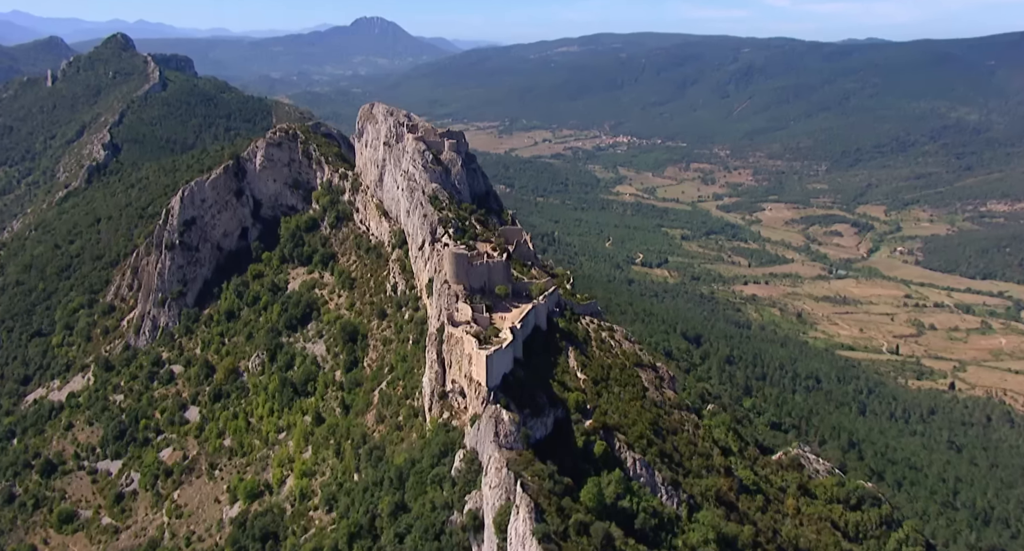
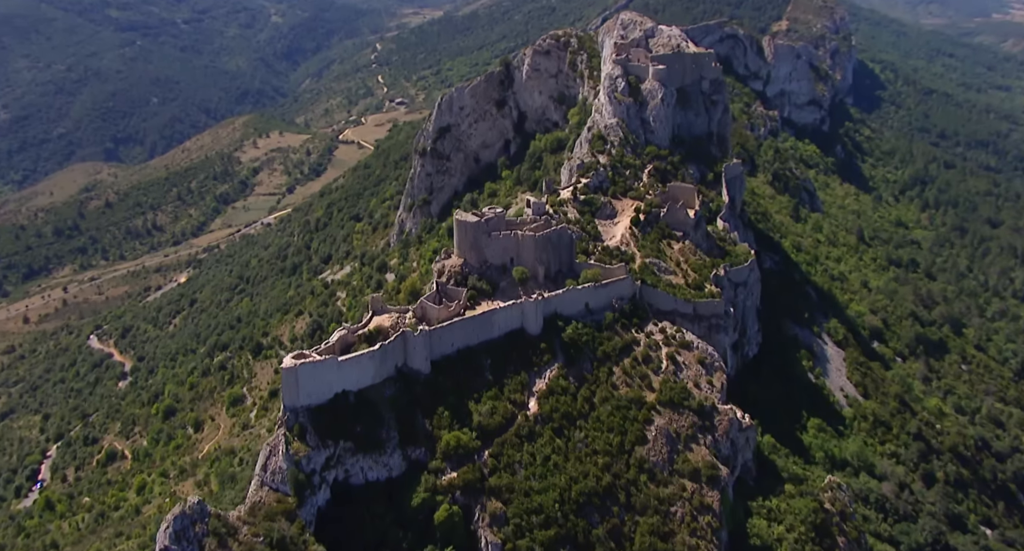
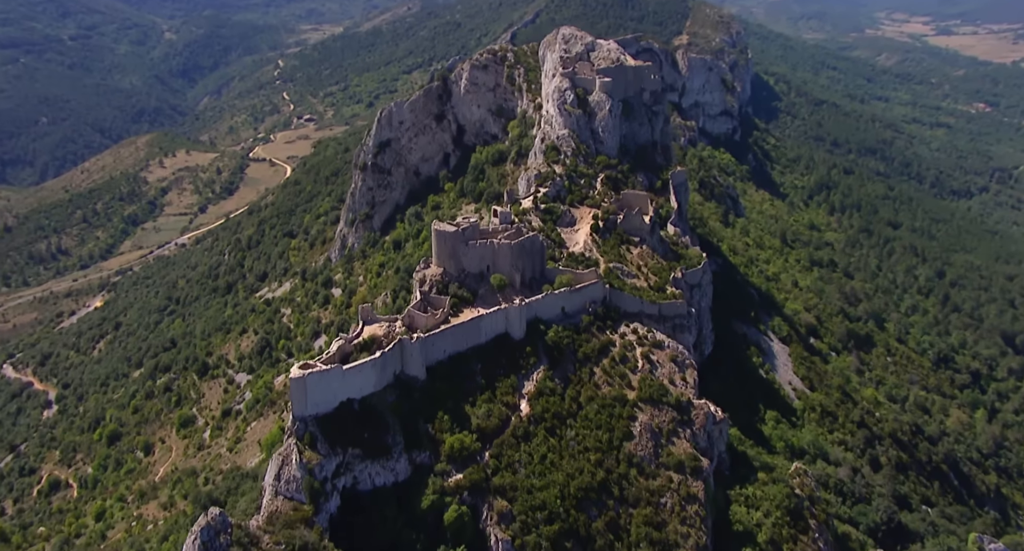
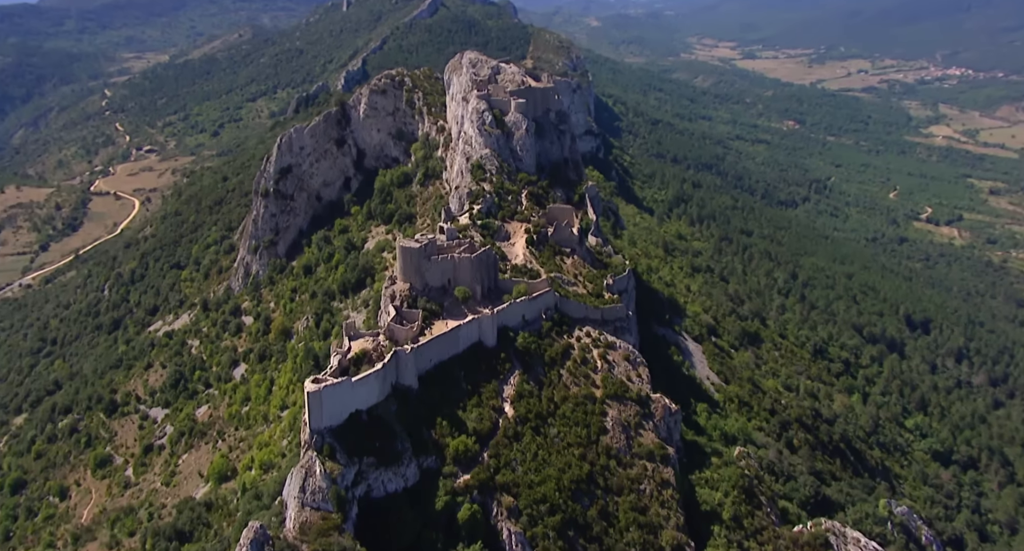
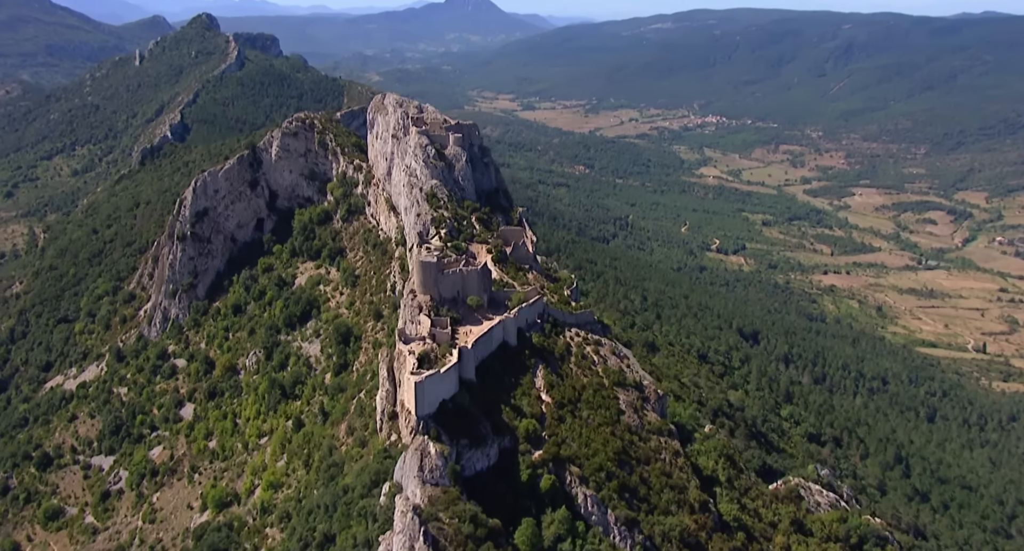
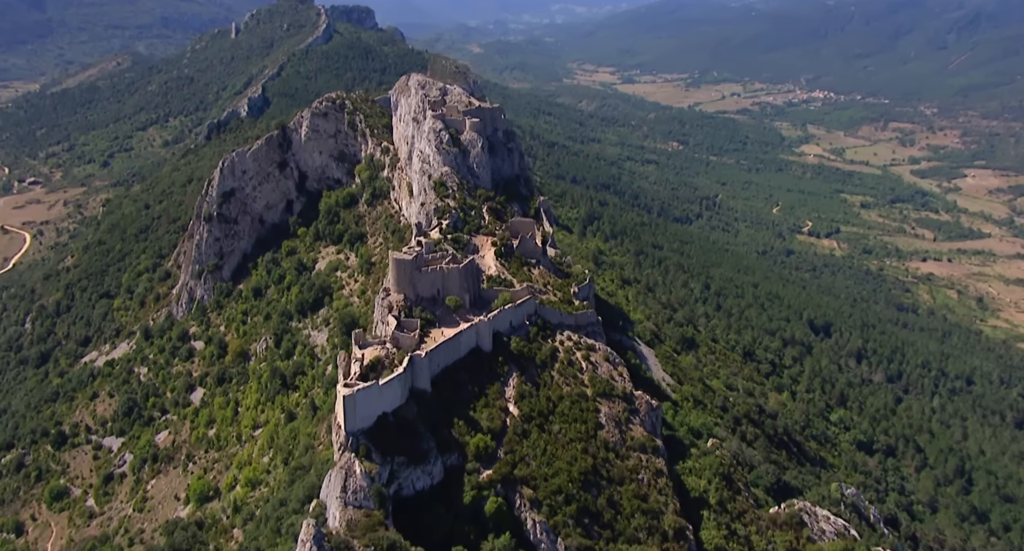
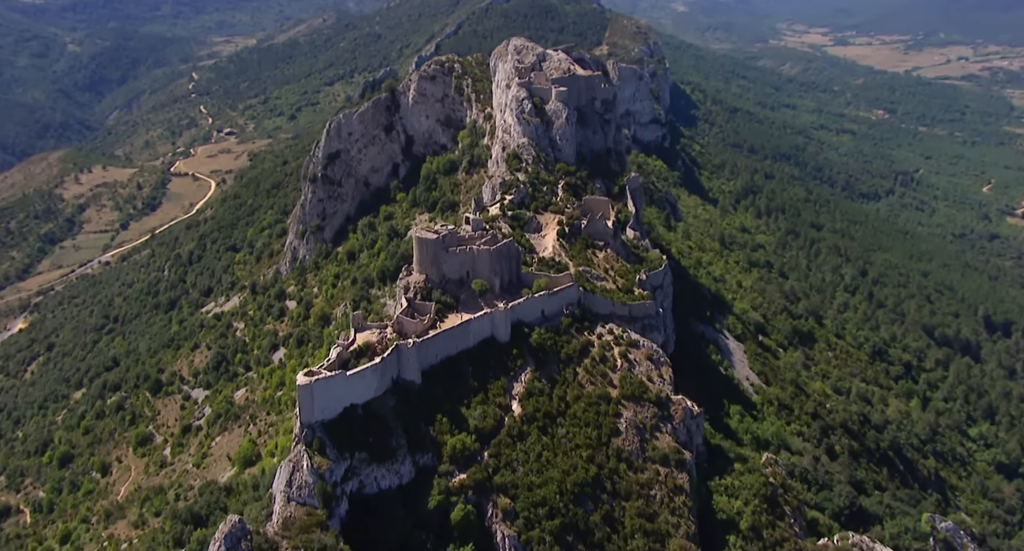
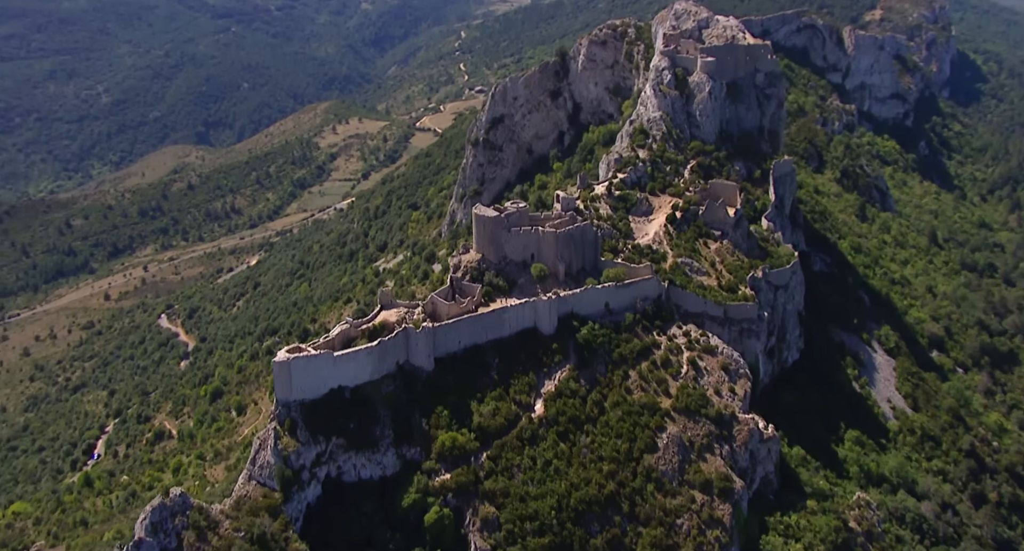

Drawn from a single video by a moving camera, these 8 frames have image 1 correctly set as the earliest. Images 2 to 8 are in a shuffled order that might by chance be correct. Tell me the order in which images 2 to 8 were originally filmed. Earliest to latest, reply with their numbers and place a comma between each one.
5, 6, 4, 7, 3, 2, 8
